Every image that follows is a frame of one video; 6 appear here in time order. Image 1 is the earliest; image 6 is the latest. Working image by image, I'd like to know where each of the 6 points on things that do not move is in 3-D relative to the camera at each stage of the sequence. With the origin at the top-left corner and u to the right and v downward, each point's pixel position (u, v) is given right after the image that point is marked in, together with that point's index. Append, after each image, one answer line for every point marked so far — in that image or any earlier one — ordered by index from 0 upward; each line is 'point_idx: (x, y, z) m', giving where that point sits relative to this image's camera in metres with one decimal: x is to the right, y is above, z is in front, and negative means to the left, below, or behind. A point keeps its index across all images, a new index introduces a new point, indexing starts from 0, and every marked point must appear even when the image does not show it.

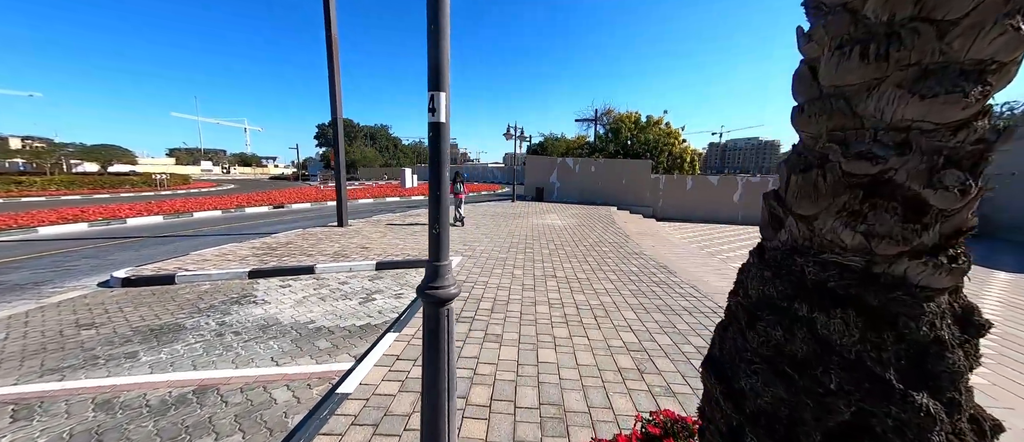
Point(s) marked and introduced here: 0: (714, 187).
0: (+9.6, +1.6, +16.1) m
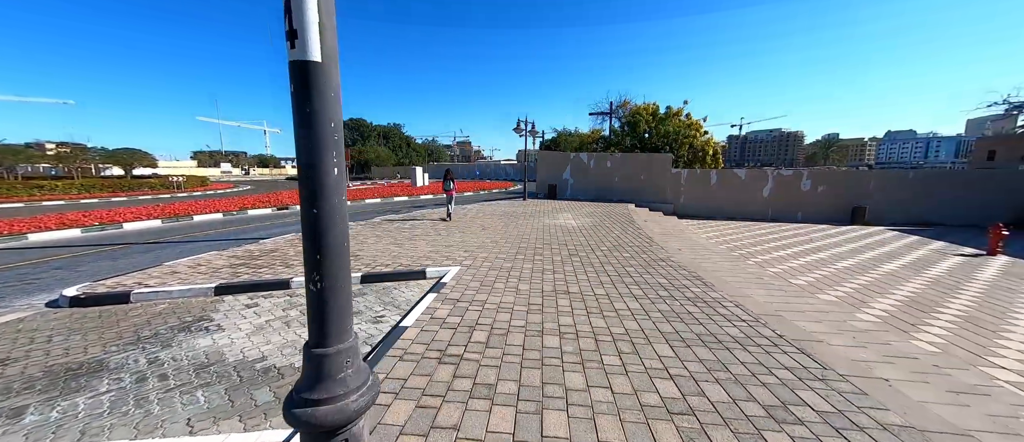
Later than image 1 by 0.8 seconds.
0: (+10.1, +1.8, +14.9) m
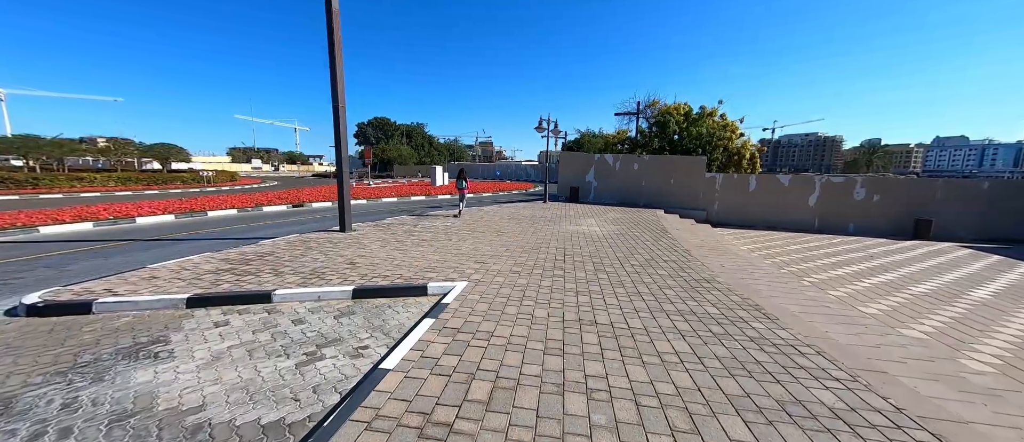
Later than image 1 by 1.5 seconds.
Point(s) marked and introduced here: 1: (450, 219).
0: (+10.9, +1.3, +13.6) m
1: (-1.9, +0.1, +10.3) m
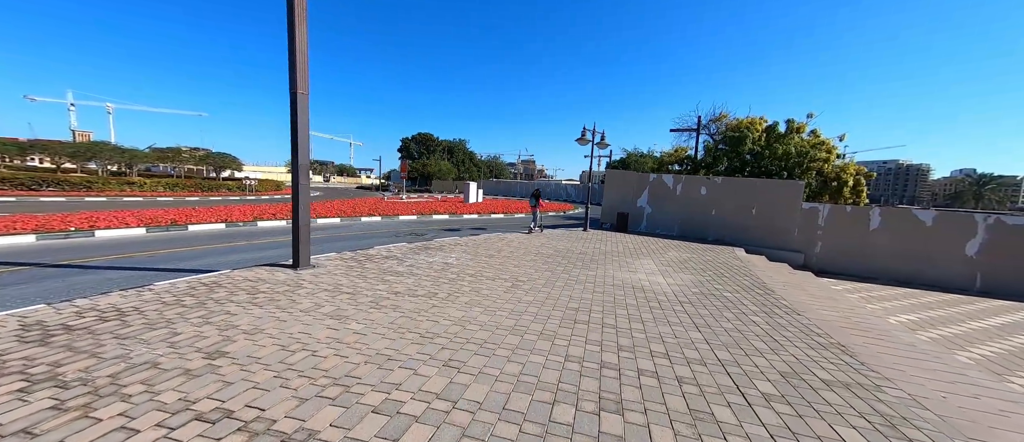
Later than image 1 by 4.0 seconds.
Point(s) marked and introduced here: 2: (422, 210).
0: (+11.9, -0.2, +9.7) m
1: (-1.2, -0.7, +7.9) m
2: (-5.0, +0.6, +18.8) m
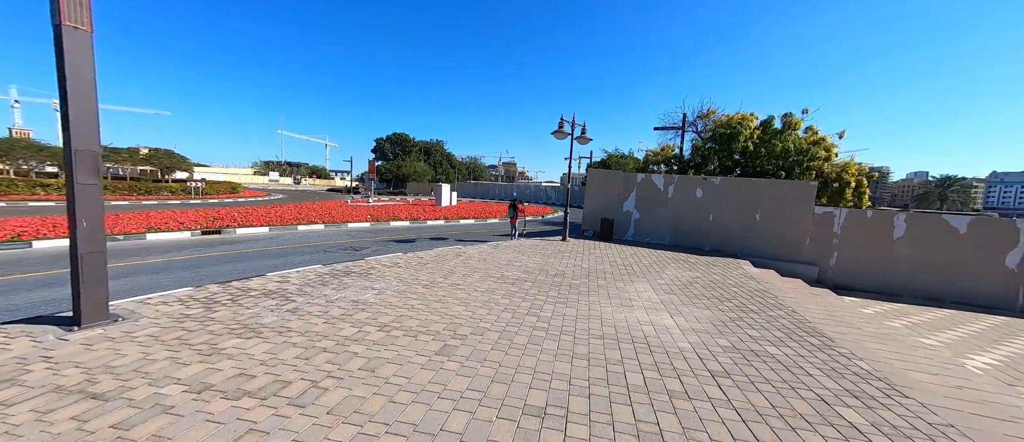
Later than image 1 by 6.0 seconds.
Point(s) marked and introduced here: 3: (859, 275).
0: (+10.9, -0.4, +8.3) m
1: (-2.0, -0.9, +5.8) m
2: (-6.4, +0.2, +16.5) m
3: (+9.3, -1.4, +9.0) m
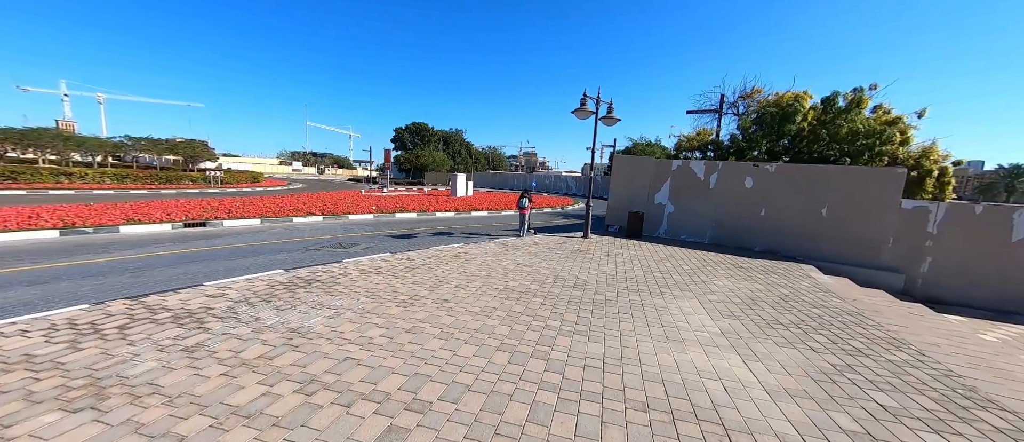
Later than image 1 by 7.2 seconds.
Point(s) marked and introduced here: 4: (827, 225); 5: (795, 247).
0: (+11.2, -0.3, +6.3) m
1: (-2.0, -0.9, +4.6) m
2: (-5.7, +0.6, +15.5) m
3: (+9.5, -1.4, +7.1) m
4: (+7.4, -0.1, +8.0) m
5: (+6.9, -0.7, +8.3) m
